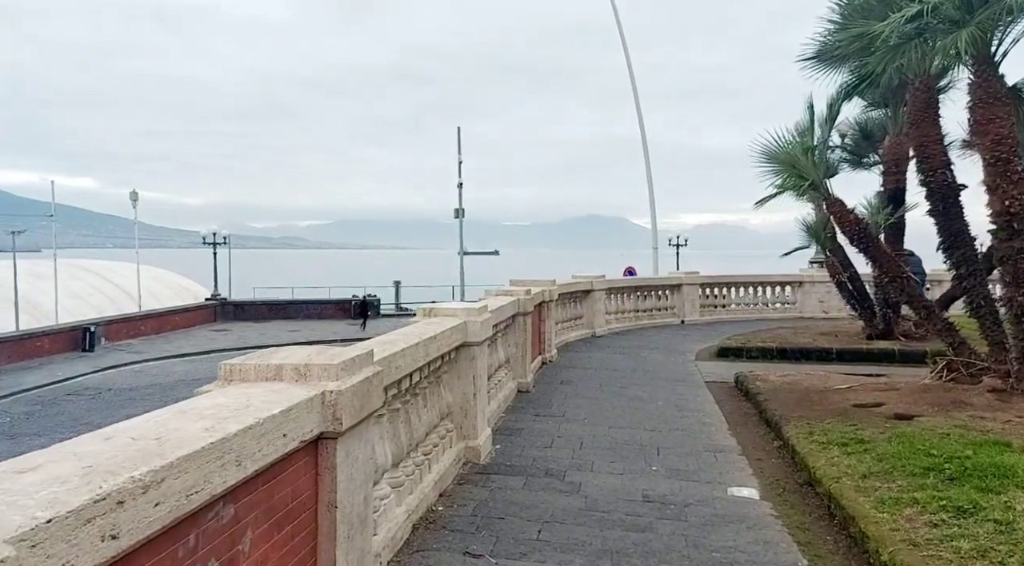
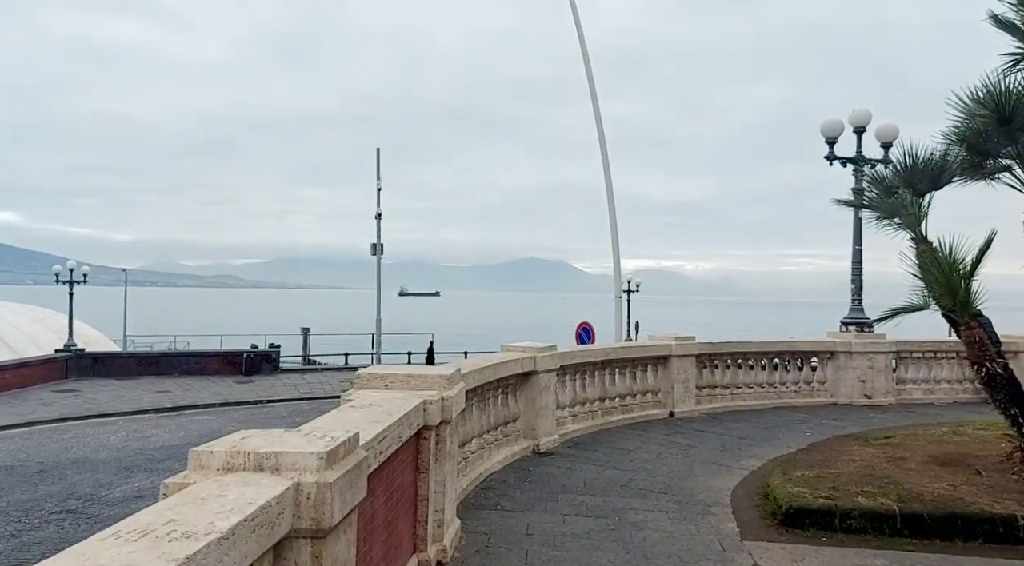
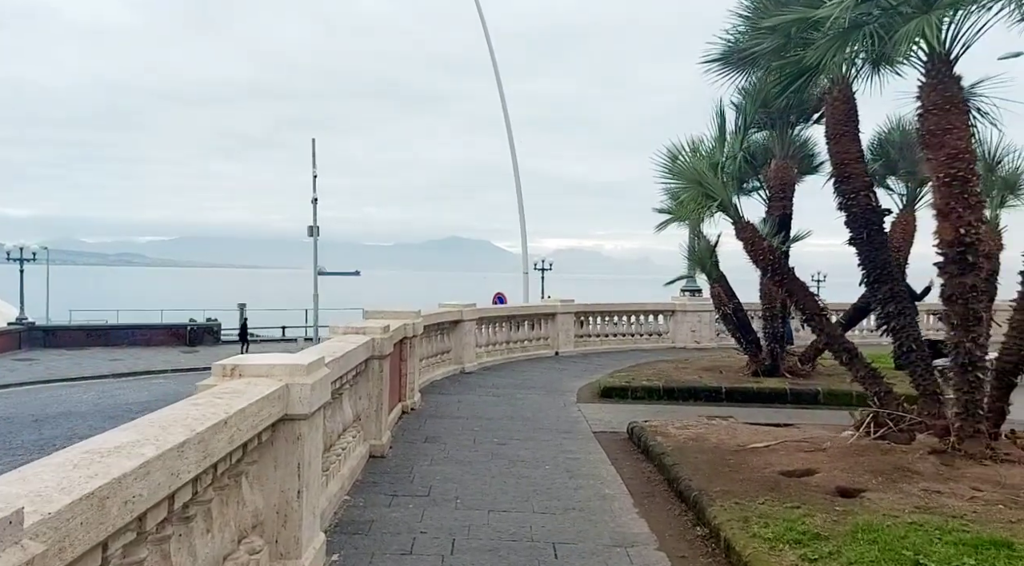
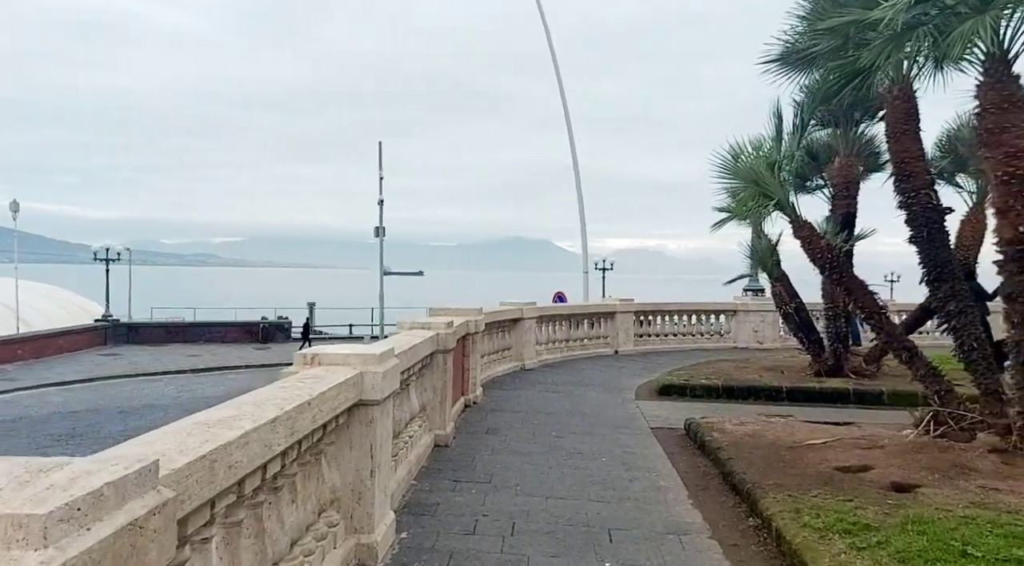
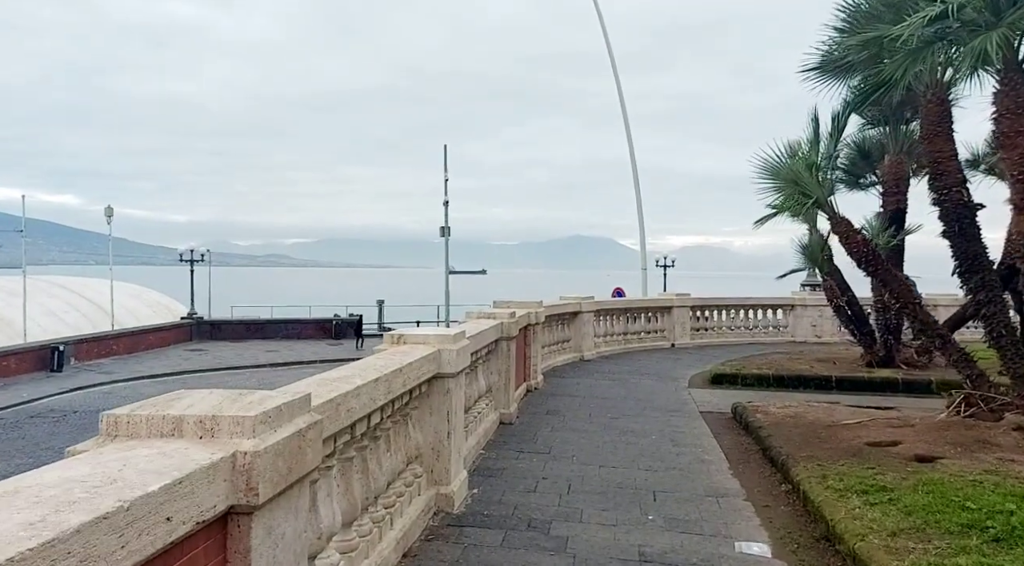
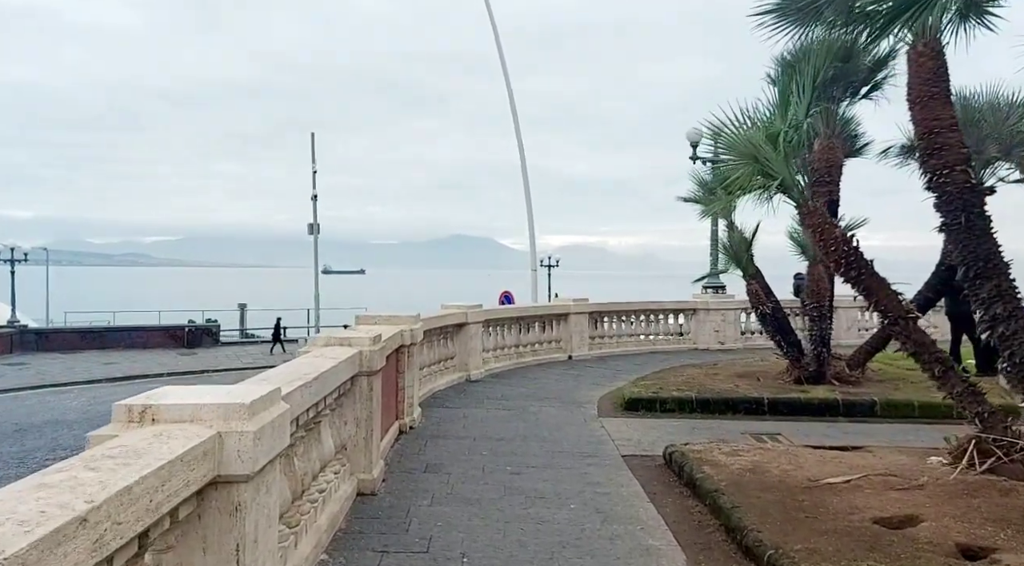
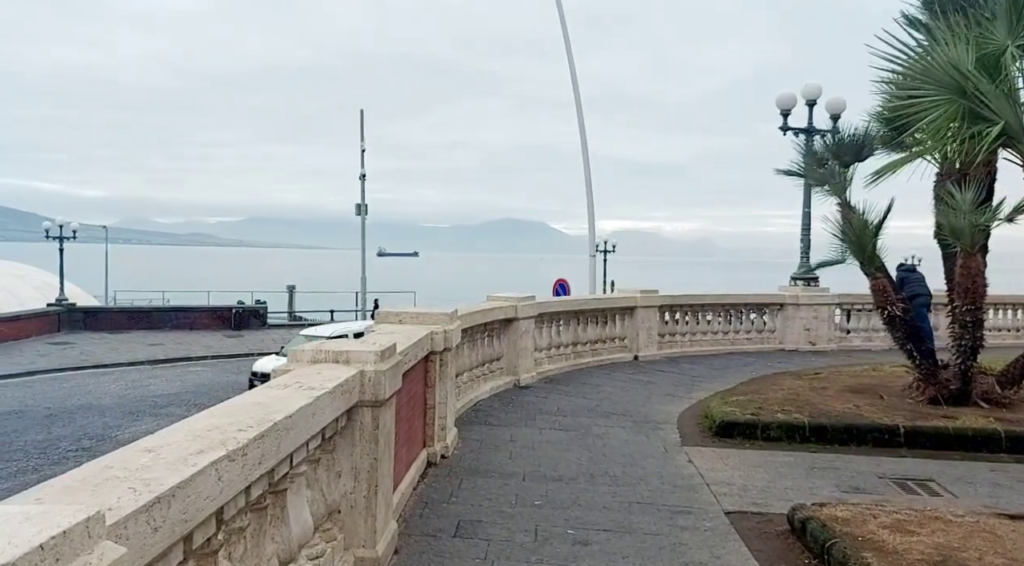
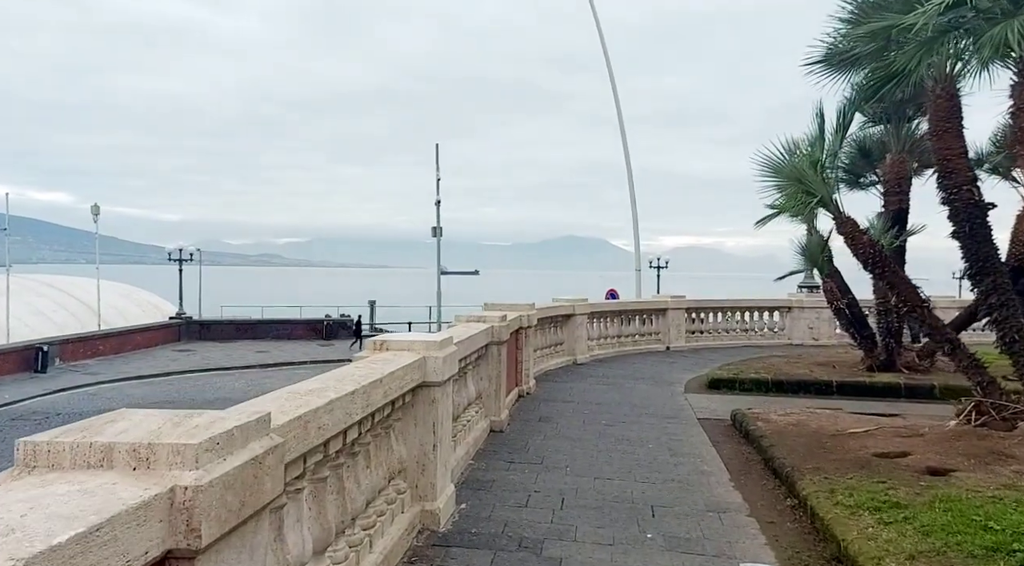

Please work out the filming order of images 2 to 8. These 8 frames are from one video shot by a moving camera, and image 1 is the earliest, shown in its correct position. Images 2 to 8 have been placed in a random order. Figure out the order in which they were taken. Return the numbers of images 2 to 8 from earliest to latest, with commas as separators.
5, 8, 4, 3, 6, 7, 2
